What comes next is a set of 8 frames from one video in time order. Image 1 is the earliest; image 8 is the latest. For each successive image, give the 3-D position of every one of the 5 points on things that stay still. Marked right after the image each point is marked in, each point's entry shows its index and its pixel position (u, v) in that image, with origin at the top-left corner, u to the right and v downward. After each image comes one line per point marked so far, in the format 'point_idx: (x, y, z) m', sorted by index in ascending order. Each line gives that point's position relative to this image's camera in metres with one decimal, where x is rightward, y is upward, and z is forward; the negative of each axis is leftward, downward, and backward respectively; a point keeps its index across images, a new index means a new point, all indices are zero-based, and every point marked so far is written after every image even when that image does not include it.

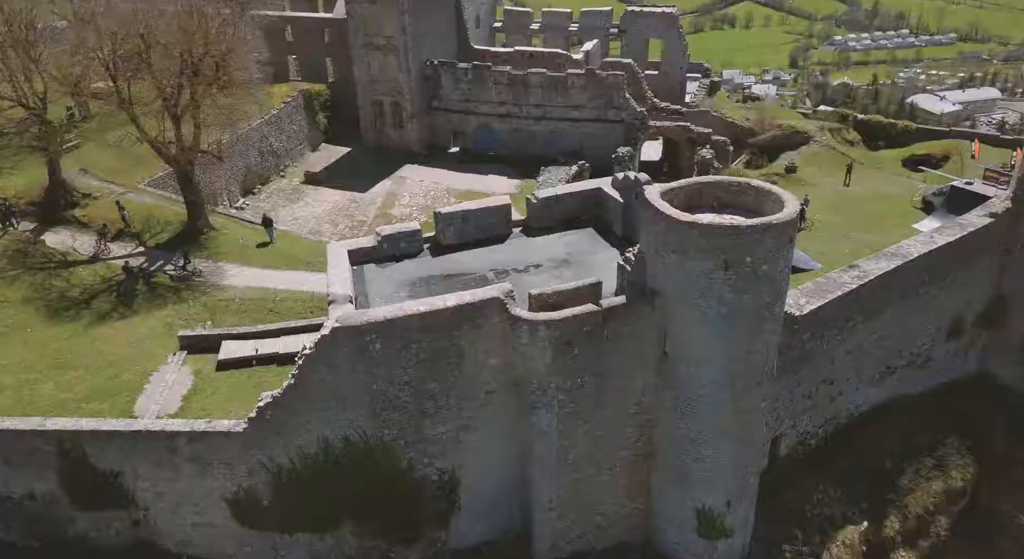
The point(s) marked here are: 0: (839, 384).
0: (+8.1, -2.6, +18.4) m
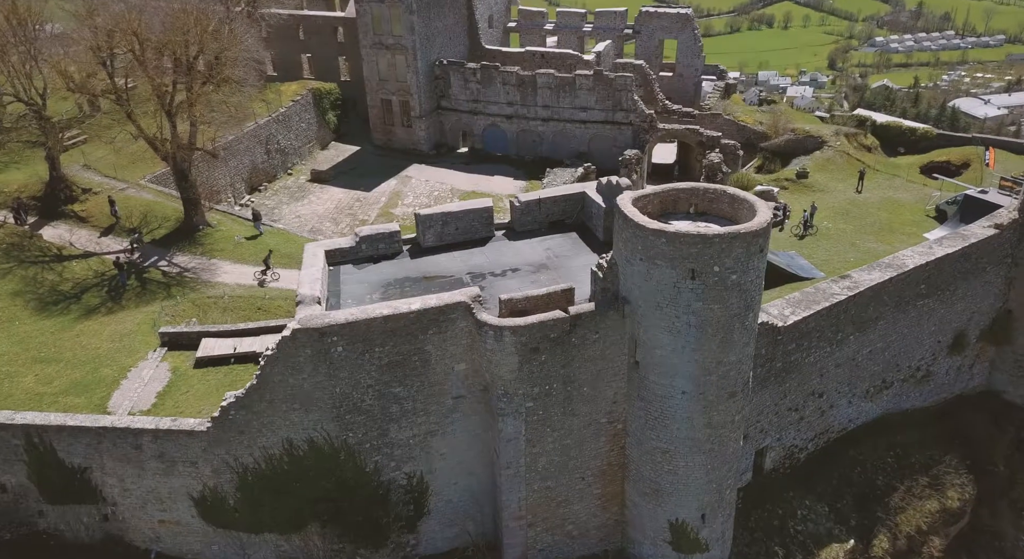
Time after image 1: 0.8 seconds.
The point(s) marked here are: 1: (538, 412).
0: (+7.6, -2.8, +18.0) m
1: (+0.5, -2.4, +14.0) m
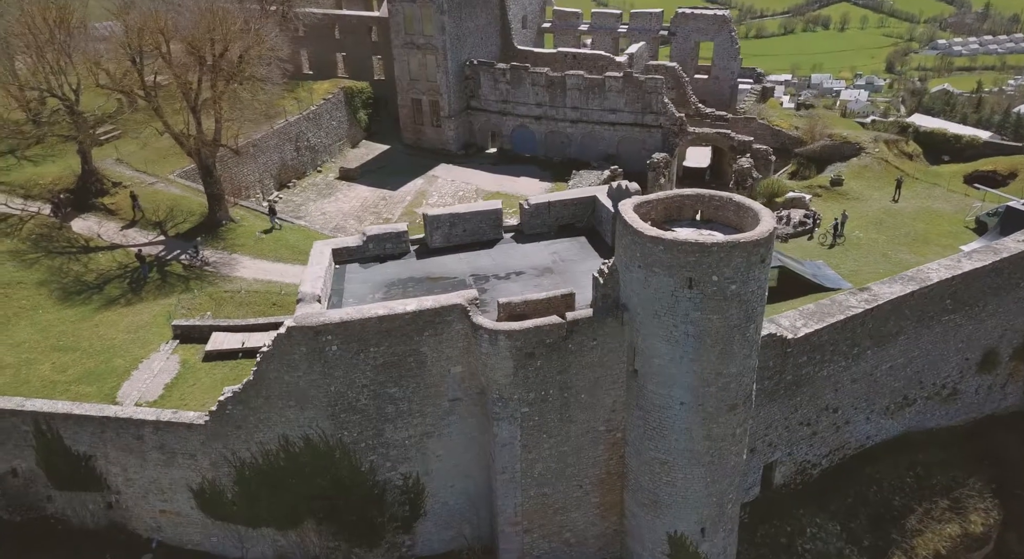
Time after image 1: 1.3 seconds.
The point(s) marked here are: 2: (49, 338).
0: (+7.7, -3.1, +17.4) m
1: (+0.4, -2.5, +13.8) m
2: (-10.9, -1.4, +17.9) m
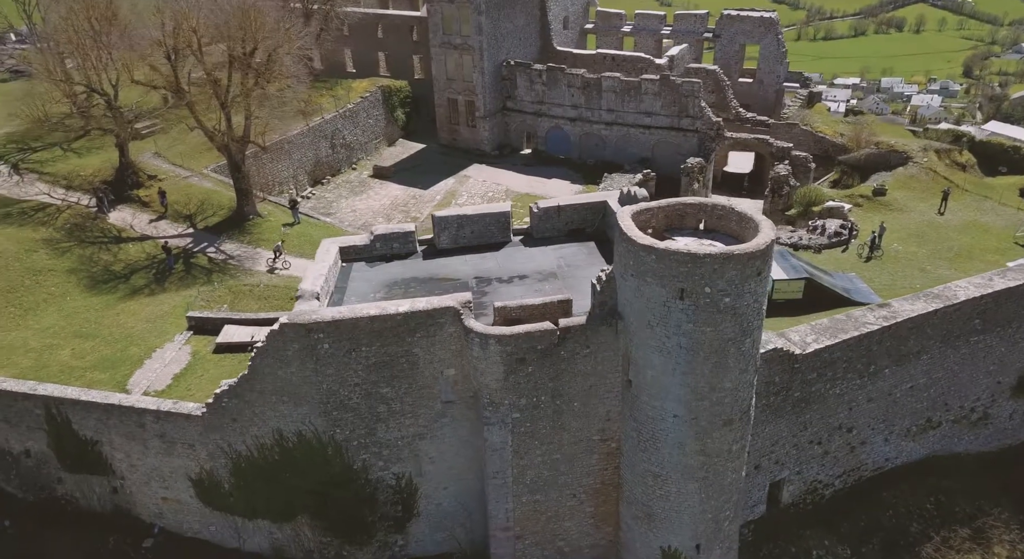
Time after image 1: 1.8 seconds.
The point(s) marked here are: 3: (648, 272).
0: (+7.8, -3.4, +16.8) m
1: (+0.2, -2.6, +13.7) m
2: (-10.8, -1.1, +18.5) m
3: (+2.2, +0.1, +12.0) m
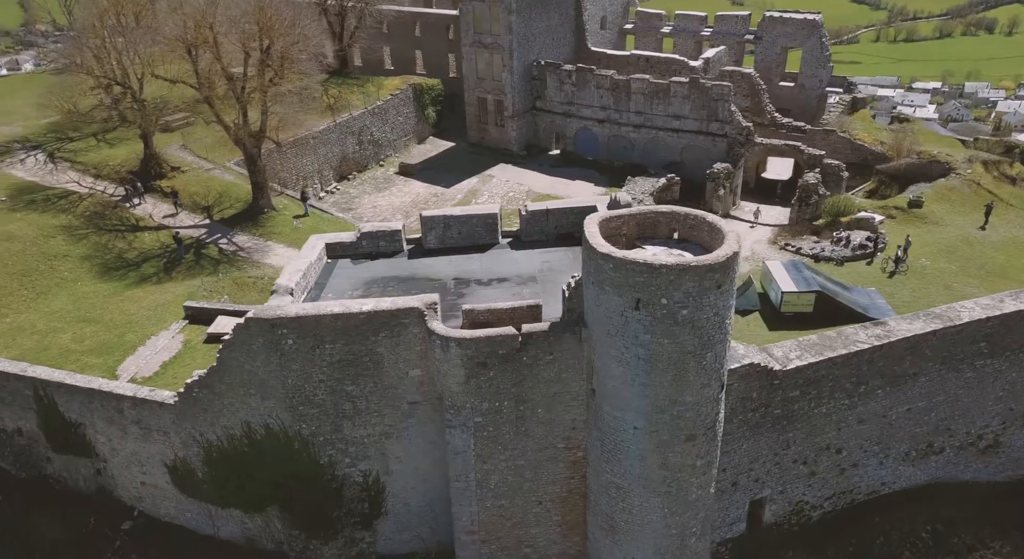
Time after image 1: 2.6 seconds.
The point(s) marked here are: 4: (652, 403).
0: (+7.3, -3.8, +16.2) m
1: (-0.4, -2.7, +13.6) m
2: (-11.0, -0.8, +19.2) m
3: (+1.5, 0.0, +11.7) m
4: (+2.3, -2.0, +12.3) m
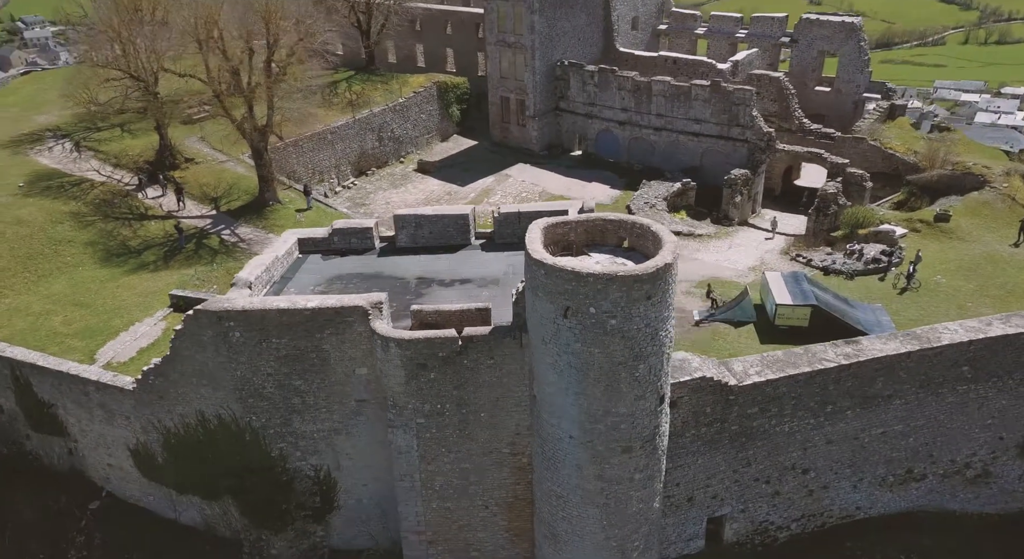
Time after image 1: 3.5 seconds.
0: (+6.4, -4.1, +15.6) m
1: (-1.5, -2.7, +13.6) m
2: (-11.5, -0.4, +19.9) m
3: (+0.4, -0.1, +11.6) m
4: (+1.2, -2.1, +12.1) m
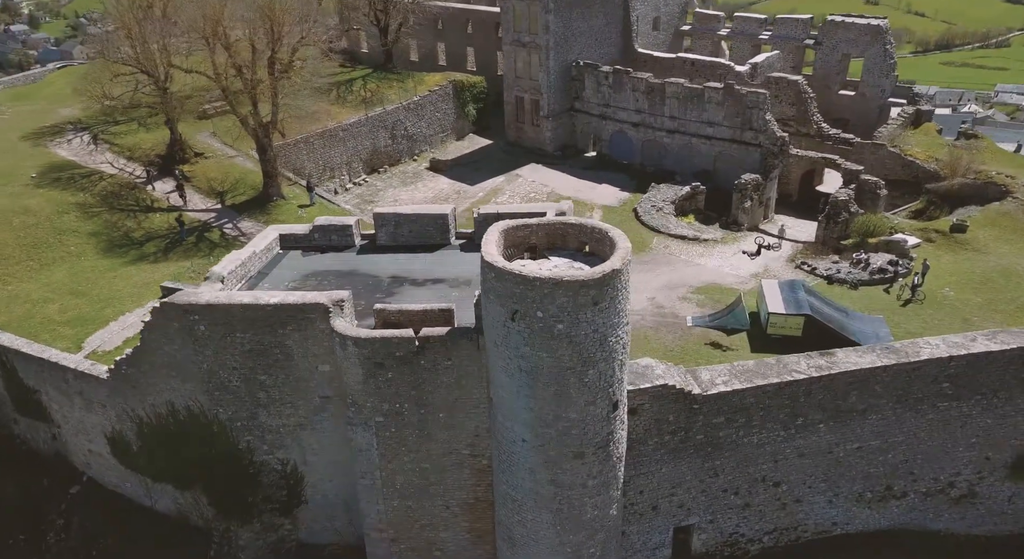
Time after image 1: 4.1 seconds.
0: (+5.7, -4.3, +15.2) m
1: (-2.2, -2.7, +13.6) m
2: (-11.8, -0.1, +20.4) m
3: (-0.4, -0.2, +11.5) m
4: (+0.4, -2.2, +12.0) m
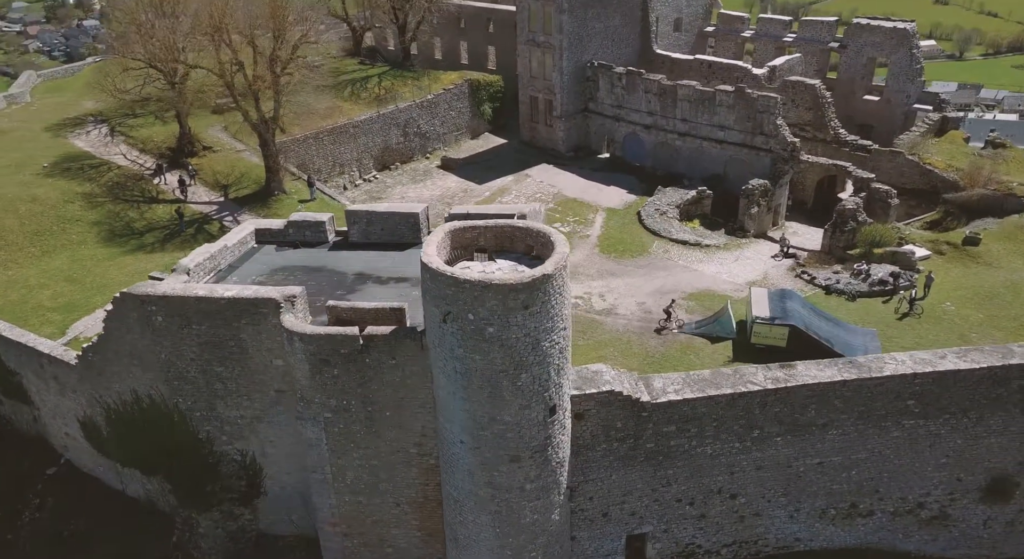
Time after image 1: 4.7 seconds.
0: (+4.8, -4.4, +15.0) m
1: (-3.1, -2.6, +13.8) m
2: (-12.3, +0.3, +21.1) m
3: (-1.4, -0.2, +11.6) m
4: (-0.6, -2.2, +12.0) m
